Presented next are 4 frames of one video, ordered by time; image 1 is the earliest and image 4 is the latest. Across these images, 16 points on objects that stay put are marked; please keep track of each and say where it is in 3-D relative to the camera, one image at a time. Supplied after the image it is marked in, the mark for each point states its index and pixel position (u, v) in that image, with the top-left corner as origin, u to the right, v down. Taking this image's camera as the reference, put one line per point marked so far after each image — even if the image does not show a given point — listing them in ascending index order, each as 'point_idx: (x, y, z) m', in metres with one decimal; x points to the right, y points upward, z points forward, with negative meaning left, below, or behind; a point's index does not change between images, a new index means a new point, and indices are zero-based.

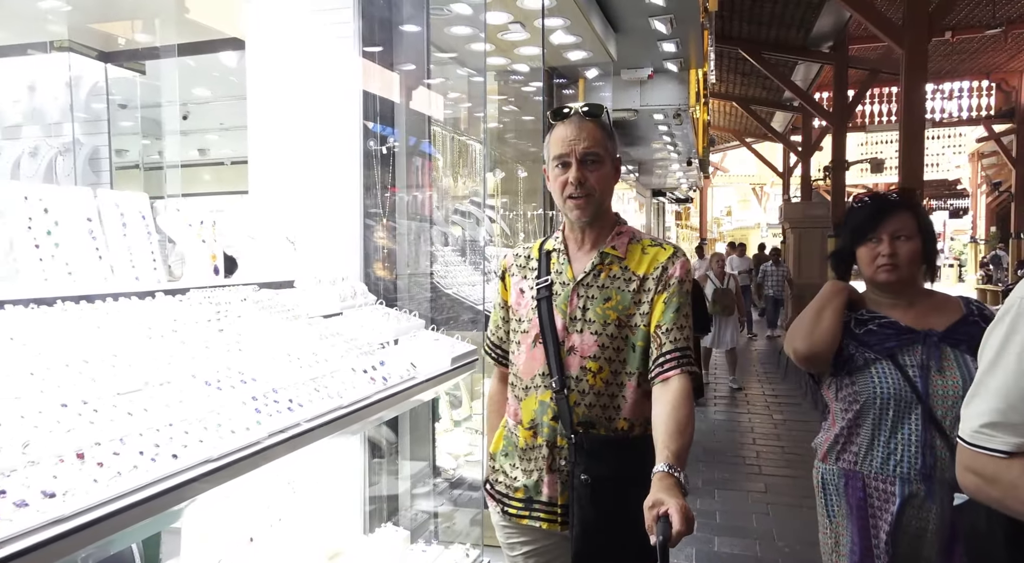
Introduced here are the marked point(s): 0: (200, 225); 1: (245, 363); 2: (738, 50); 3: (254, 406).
0: (-0.9, +0.2, +2.2) m
1: (-0.6, -0.2, +1.7) m
2: (+3.4, +3.4, +11.5) m
3: (-0.5, -0.2, +1.5) m
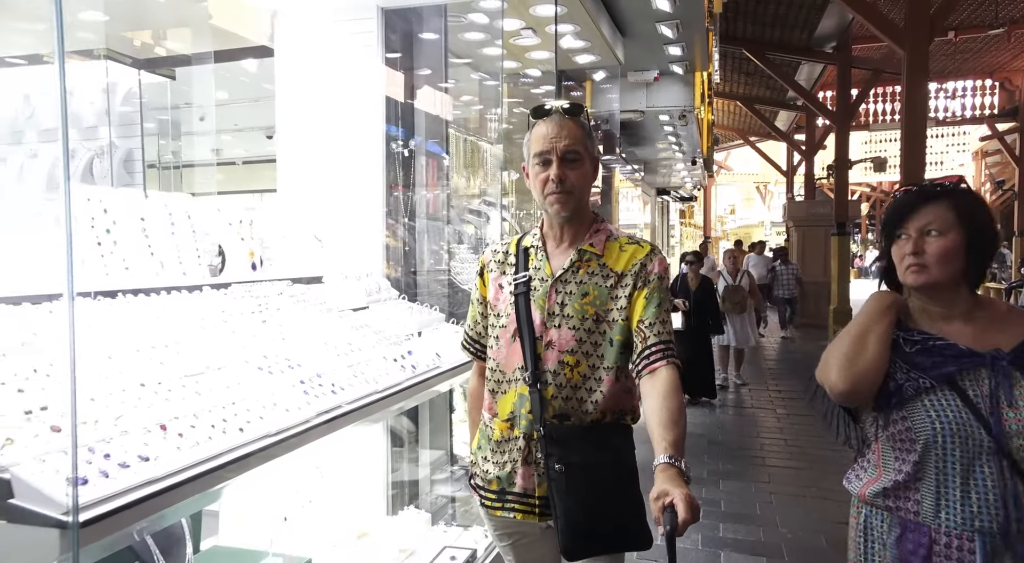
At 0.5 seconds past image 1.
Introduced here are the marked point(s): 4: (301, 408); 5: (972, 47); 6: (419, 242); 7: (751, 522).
0: (-0.8, +0.2, +2.3) m
1: (-0.5, -0.2, +1.9) m
2: (+3.4, +3.5, +11.6) m
3: (-0.5, -0.2, +1.7) m
4: (-0.4, -0.3, +1.6) m
5: (+8.4, +4.3, +14.1) m
6: (-0.4, +0.2, +3.1) m
7: (+1.2, -1.2, +4.0) m
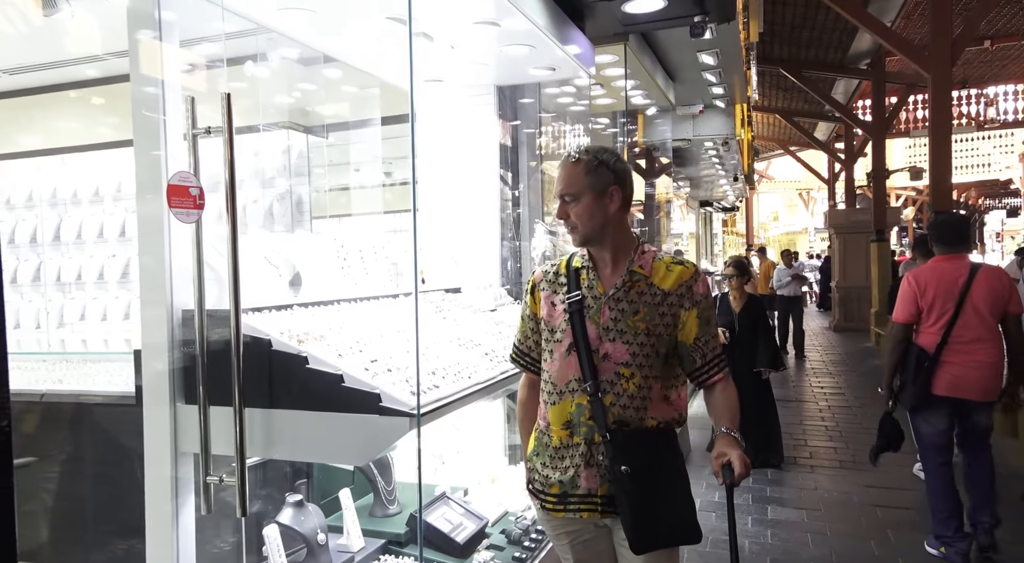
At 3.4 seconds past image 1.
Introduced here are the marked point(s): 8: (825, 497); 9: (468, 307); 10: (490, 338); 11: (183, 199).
0: (-0.4, +0.1, +3.3) m
1: (-0.2, -0.2, +2.8) m
2: (+4.3, +3.4, +12.4) m
3: (-0.1, -0.3, +2.6) m
4: (-0.1, -0.3, +2.5) m
5: (+9.3, +4.3, +14.6) m
6: (+0.1, +0.1, +4.0) m
7: (+1.7, -1.3, +4.8) m
8: (+1.8, -1.3, +4.6) m
9: (-0.2, -0.1, +3.3) m
10: (-0.1, -0.2, +2.8) m
11: (-1.0, +0.2, +2.4) m
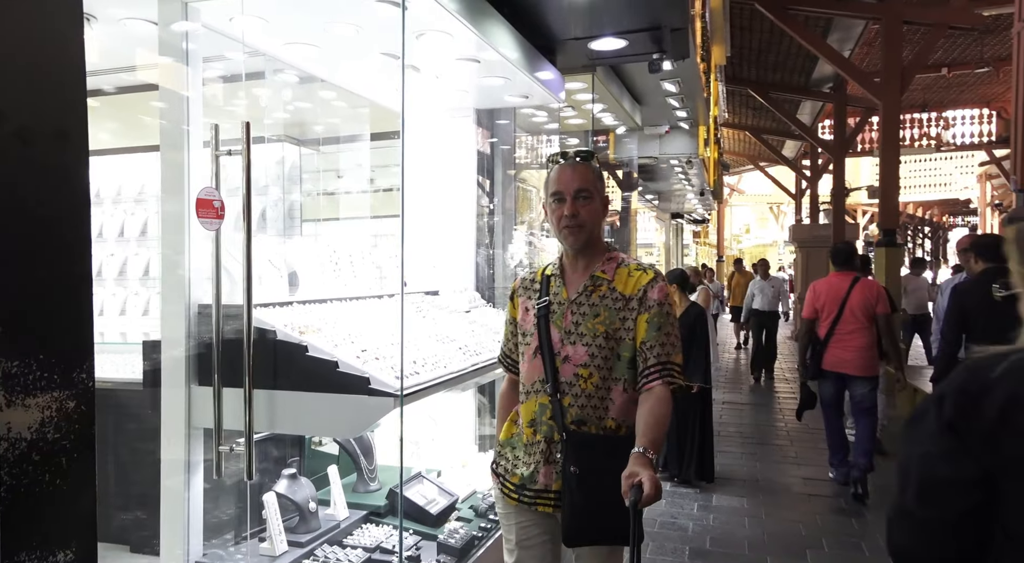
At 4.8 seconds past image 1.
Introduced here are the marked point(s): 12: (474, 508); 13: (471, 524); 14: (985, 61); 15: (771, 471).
0: (-0.6, +0.1, +3.7) m
1: (-0.3, -0.2, +3.2) m
2: (+3.9, +3.2, +12.9) m
3: (-0.2, -0.3, +3.0) m
4: (-0.2, -0.3, +2.9) m
5: (+8.9, +4.0, +15.3) m
6: (-0.1, +0.1, +4.4) m
7: (+1.5, -1.3, +5.2) m
8: (+1.6, -1.3, +5.0) m
9: (-0.3, -0.1, +3.7) m
10: (-0.2, -0.2, +3.2) m
11: (-1.1, +0.2, +2.7) m
12: (-0.2, -1.1, +3.6) m
13: (-0.2, -1.1, +3.5) m
14: (+7.9, +3.7, +13.1) m
15: (+1.8, -1.3, +5.4) m
